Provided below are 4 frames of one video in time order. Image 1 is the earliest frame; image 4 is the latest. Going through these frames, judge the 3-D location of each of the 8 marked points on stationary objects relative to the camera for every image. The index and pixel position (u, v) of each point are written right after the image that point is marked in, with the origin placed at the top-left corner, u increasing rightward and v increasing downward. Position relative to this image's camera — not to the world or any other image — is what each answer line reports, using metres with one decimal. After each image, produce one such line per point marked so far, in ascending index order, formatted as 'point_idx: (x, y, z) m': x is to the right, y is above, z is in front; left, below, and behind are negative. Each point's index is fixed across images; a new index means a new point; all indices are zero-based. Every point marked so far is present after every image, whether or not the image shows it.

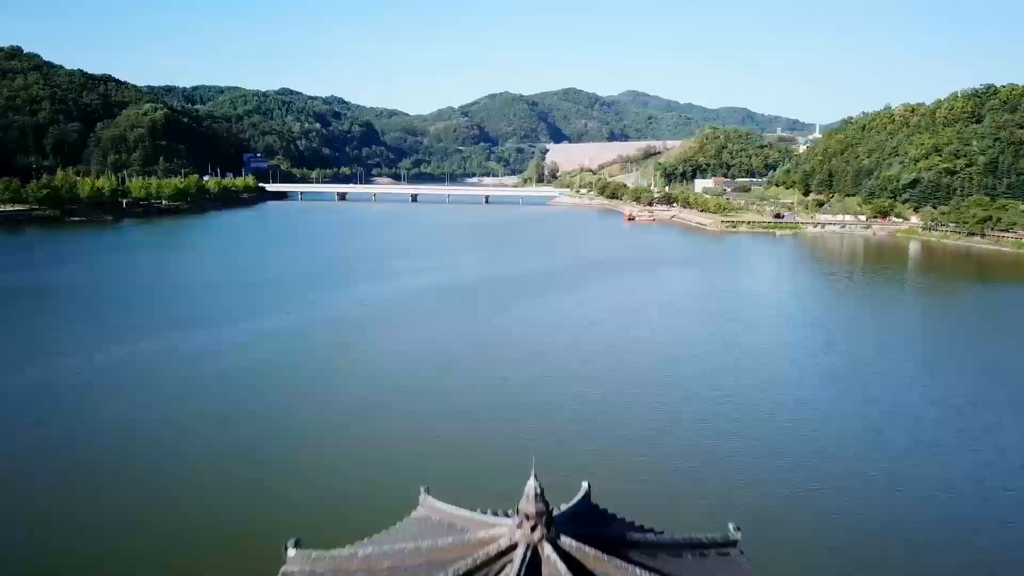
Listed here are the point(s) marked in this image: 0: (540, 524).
0: (+0.1, -1.0, +3.2) m
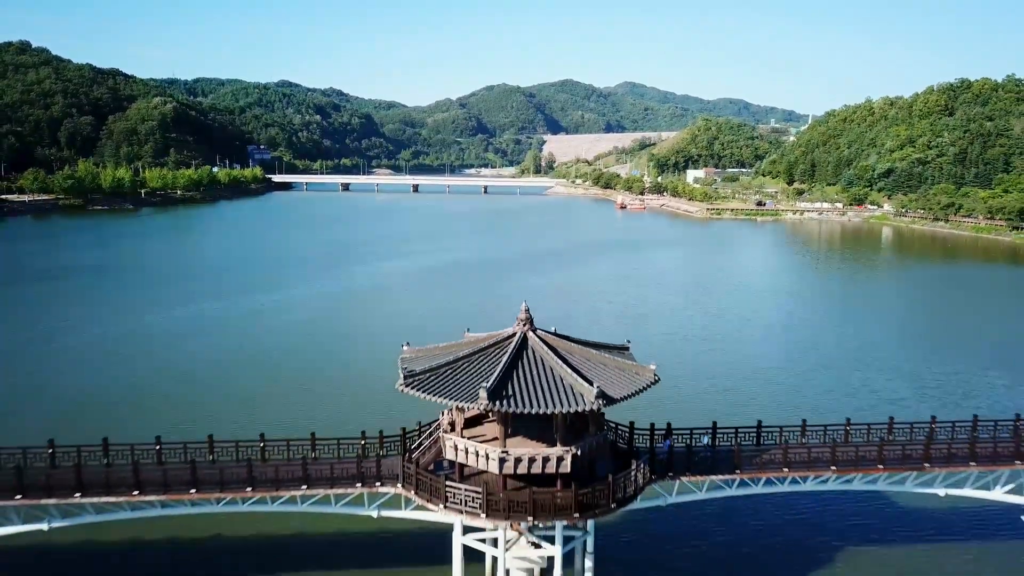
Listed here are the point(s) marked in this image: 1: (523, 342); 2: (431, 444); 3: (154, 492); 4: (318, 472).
0: (+0.1, -0.3, +6.9) m
1: (+0.1, -0.5, +6.7) m
2: (-0.7, -1.3, +7.2) m
3: (-2.9, -1.6, +6.7) m
4: (-1.6, -1.5, +7.0) m
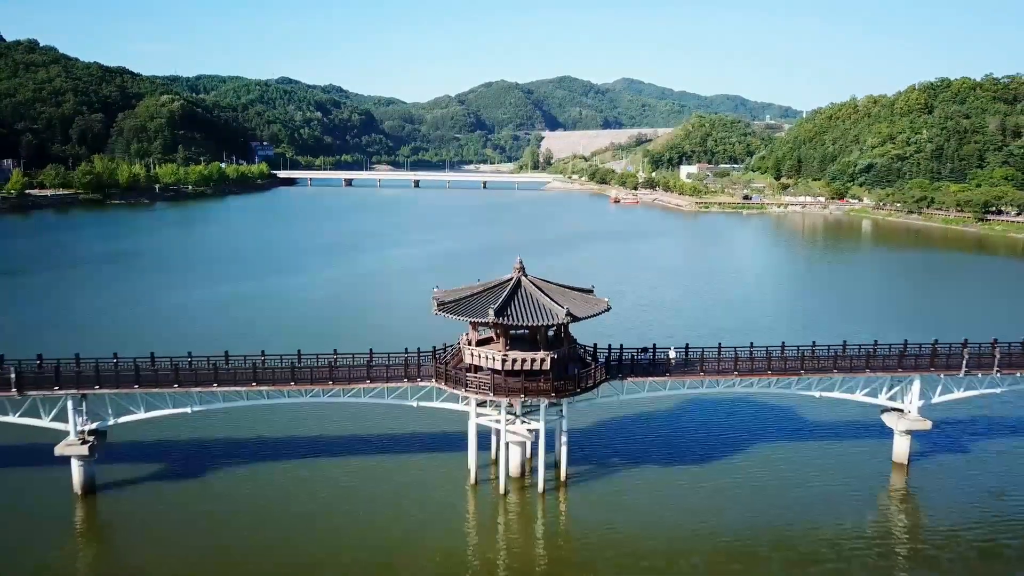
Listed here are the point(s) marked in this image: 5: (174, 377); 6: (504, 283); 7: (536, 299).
0: (+0.1, +0.2, +9.9) m
1: (+0.1, 0.0, +9.8) m
2: (-0.7, -0.8, +10.2) m
3: (-2.9, -1.1, +9.8) m
4: (-1.6, -1.0, +10.0) m
5: (-4.0, -1.1, +9.6) m
6: (-0.1, +0.1, +9.9) m
7: (+0.3, -0.1, +9.6) m
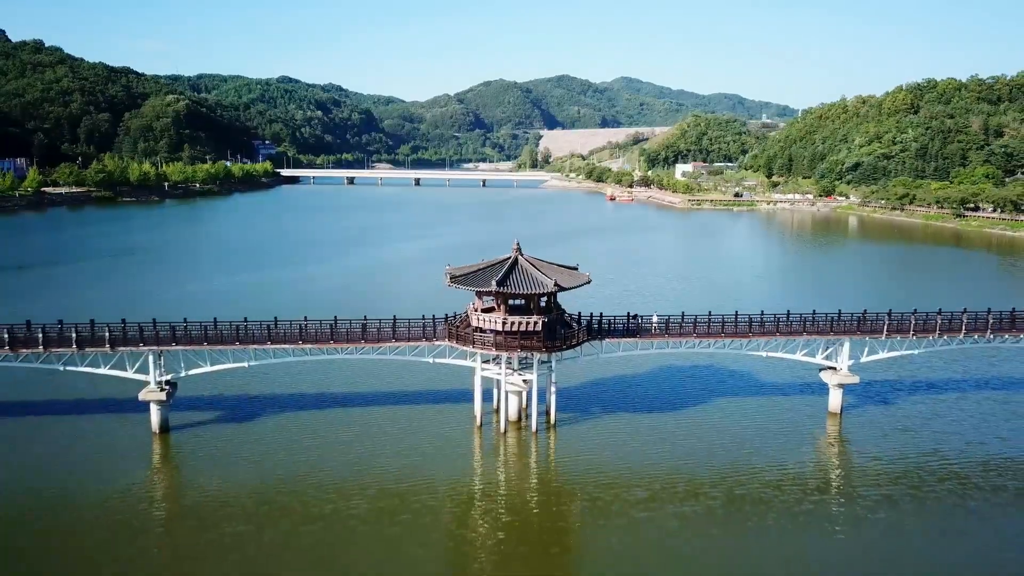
0: (+0.1, +0.5, +12.1) m
1: (+0.1, +0.4, +11.9) m
2: (-0.7, -0.5, +12.4) m
3: (-2.9, -0.8, +11.9) m
4: (-1.7, -0.7, +12.2) m
5: (-4.0, -0.7, +11.8) m
6: (-0.1, +0.4, +12.1) m
7: (+0.3, +0.2, +11.8) m
